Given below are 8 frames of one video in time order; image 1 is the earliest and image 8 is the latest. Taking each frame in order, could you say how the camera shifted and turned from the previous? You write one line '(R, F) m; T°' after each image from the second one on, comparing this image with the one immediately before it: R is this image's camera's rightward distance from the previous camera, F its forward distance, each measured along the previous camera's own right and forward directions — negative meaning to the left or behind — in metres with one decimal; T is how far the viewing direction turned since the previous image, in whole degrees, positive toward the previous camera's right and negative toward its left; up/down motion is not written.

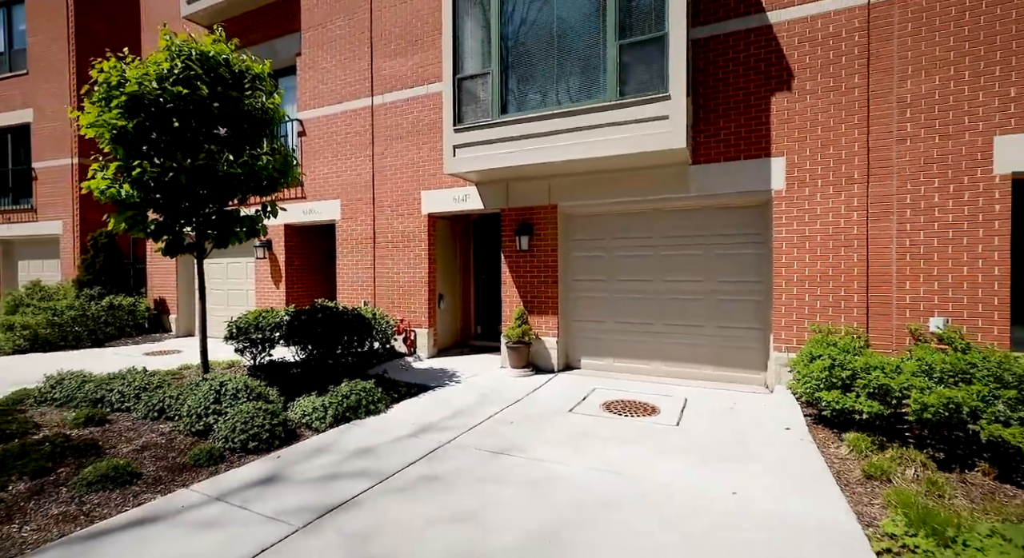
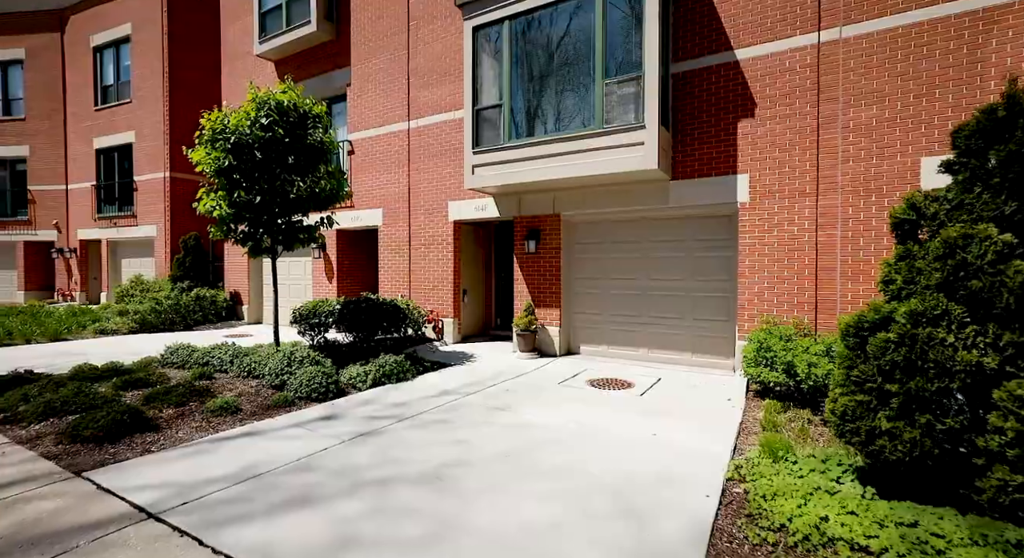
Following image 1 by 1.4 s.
(+0.6, -1.2) m; -5°
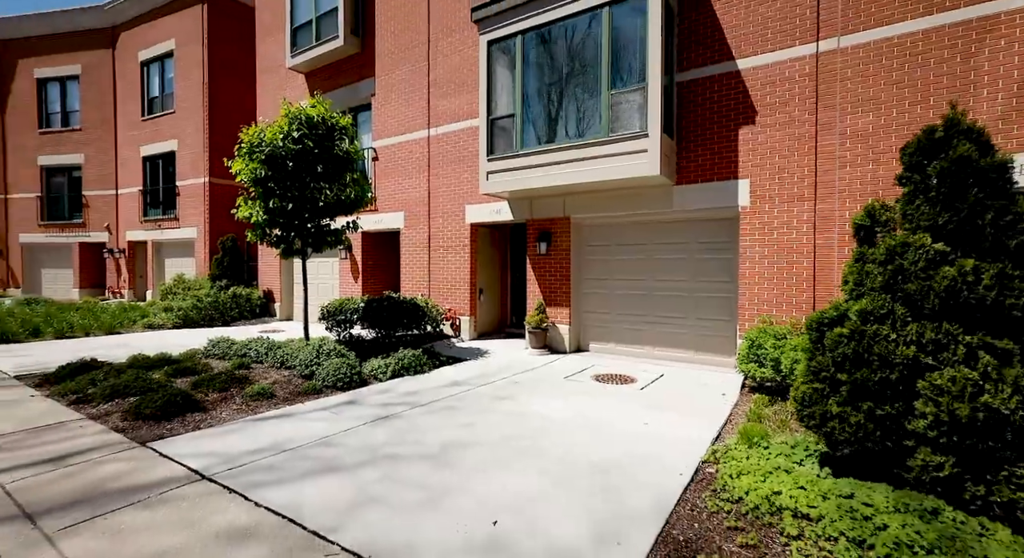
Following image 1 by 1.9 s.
(+0.2, -0.4) m; -3°
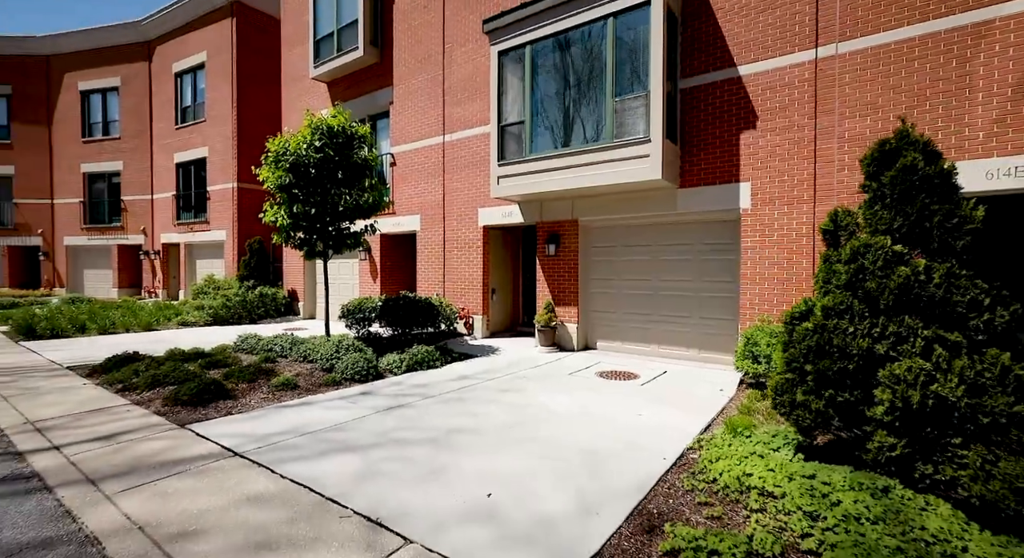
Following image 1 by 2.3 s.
(+0.2, -0.3) m; -2°
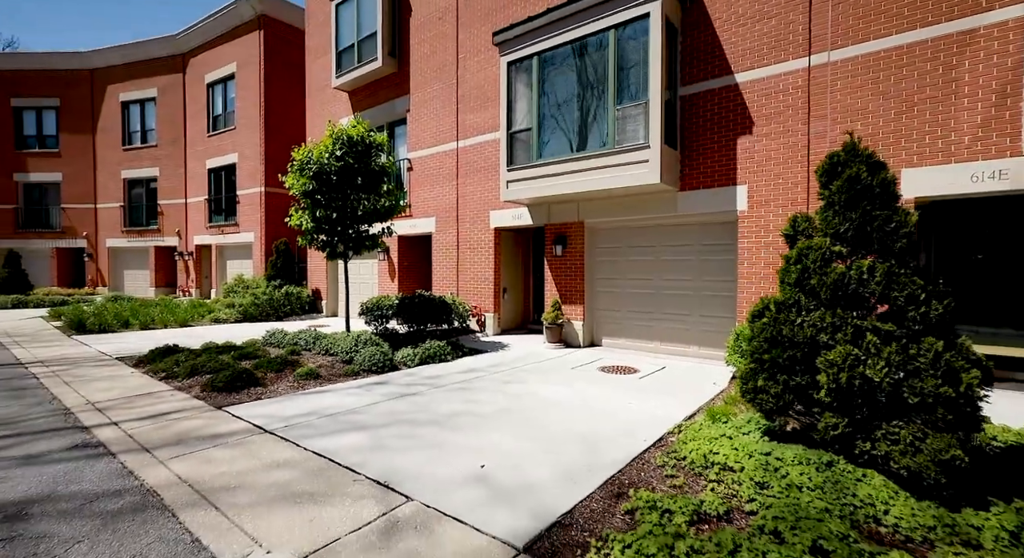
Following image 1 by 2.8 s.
(+0.2, -0.4) m; -2°
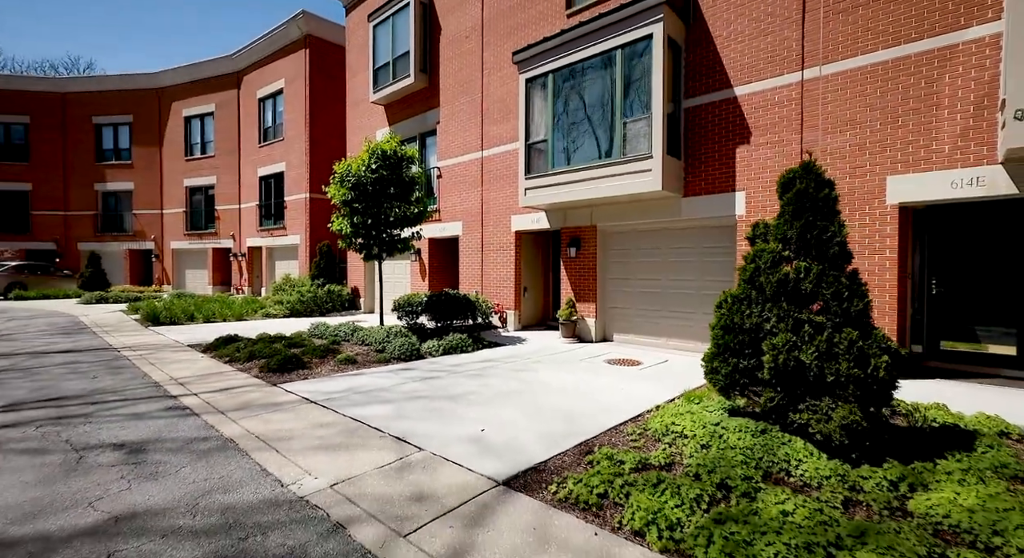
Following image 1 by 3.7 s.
(+0.4, -0.8) m; -4°
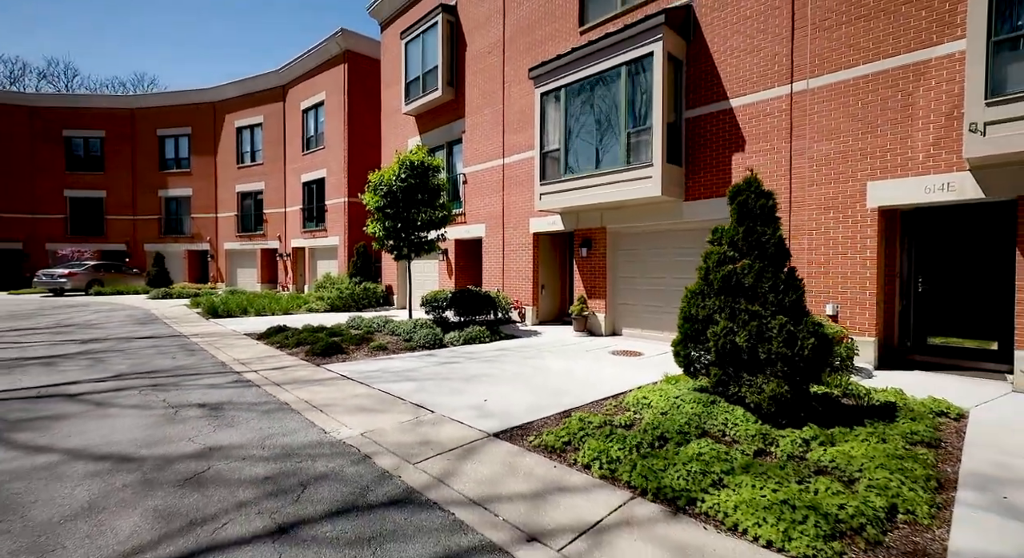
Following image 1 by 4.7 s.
(+0.4, -0.9) m; -4°
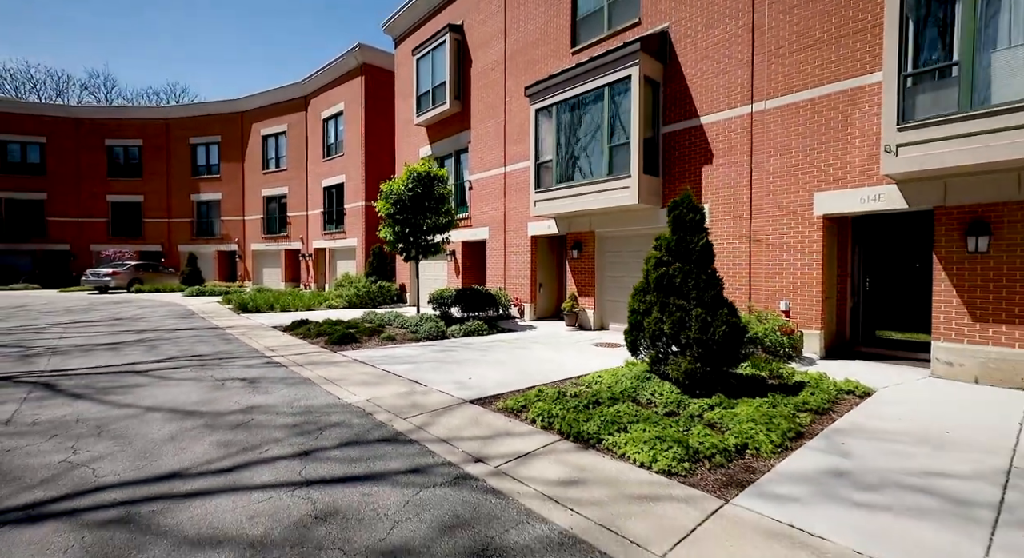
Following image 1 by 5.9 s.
(+0.5, -1.1) m; -2°
